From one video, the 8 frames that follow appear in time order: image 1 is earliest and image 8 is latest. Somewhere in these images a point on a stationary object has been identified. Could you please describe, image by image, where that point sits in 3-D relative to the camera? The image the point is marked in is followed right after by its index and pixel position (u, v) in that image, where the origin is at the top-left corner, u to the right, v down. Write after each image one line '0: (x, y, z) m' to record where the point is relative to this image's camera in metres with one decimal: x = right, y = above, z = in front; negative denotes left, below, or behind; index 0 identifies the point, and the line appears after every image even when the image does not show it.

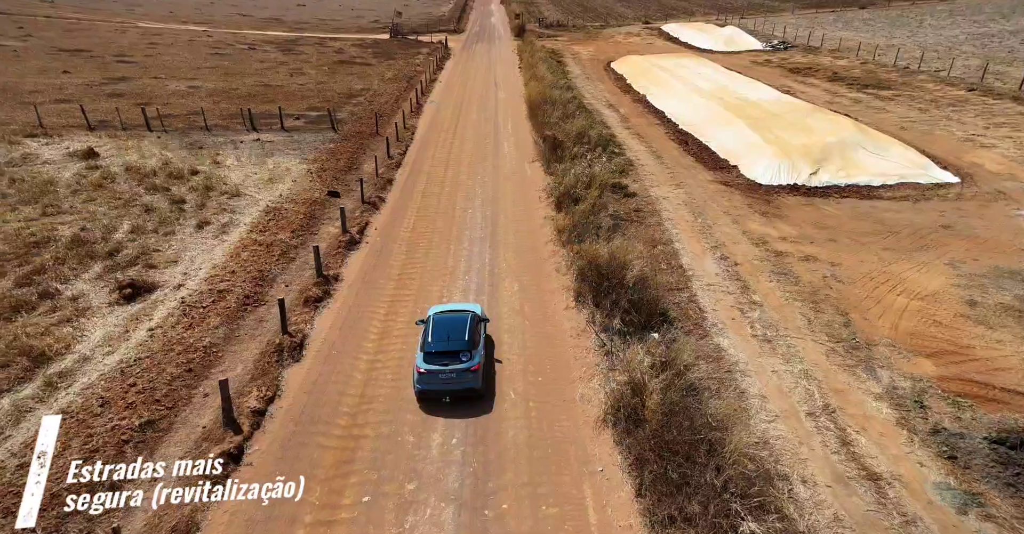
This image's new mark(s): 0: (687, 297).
0: (+5.2, -0.9, +20.1) m
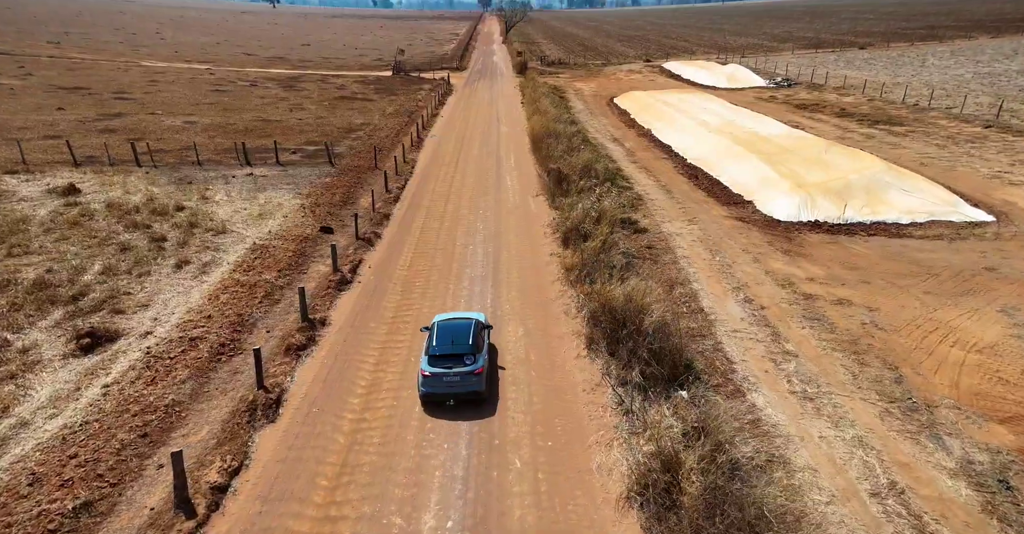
0: (+5.3, -2.1, +18.0) m
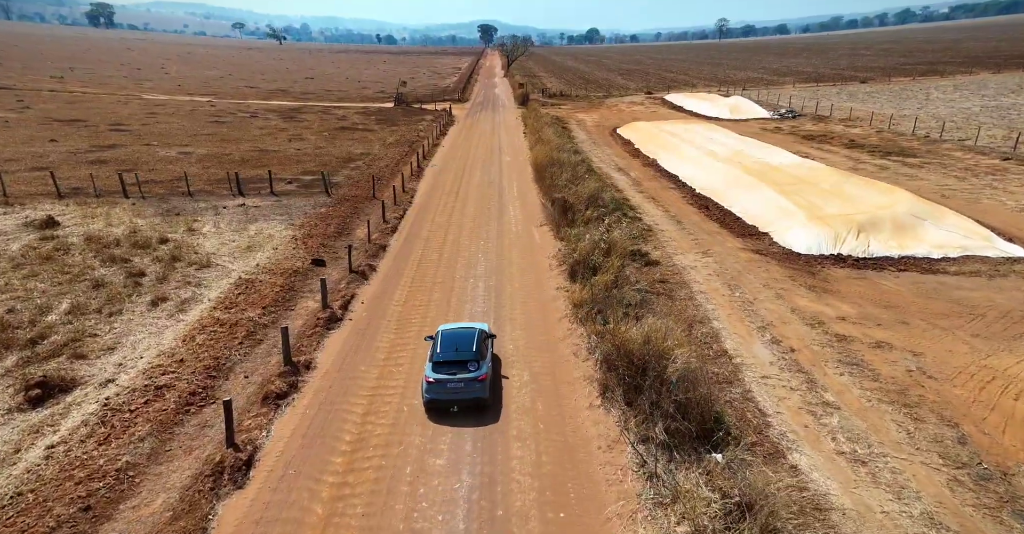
0: (+5.4, -3.0, +16.1) m
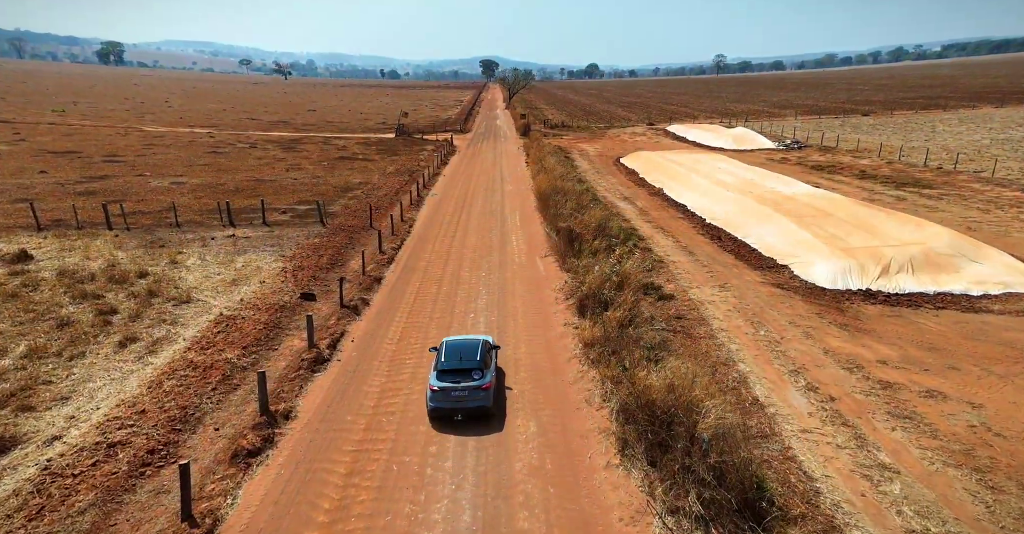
0: (+5.5, -3.8, +14.0) m
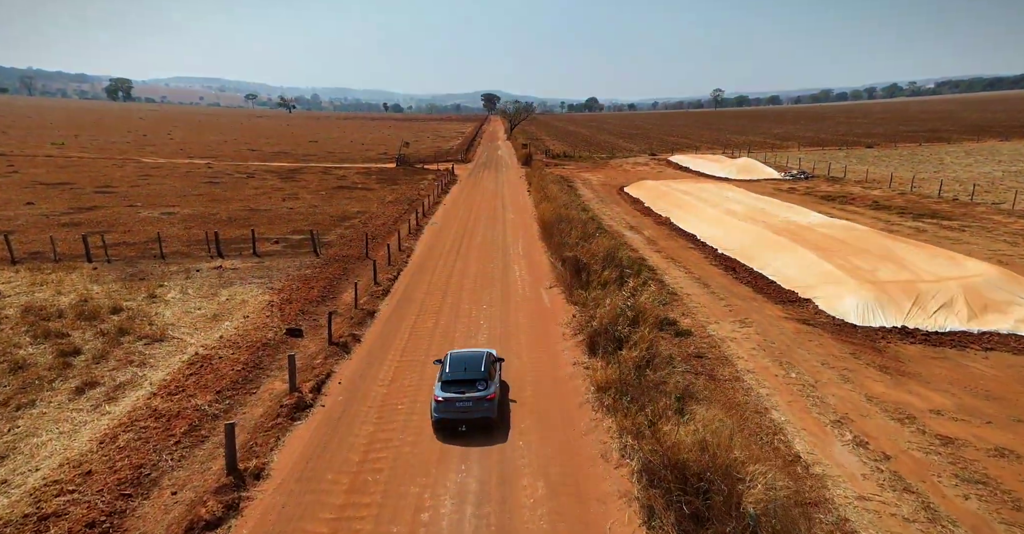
0: (+5.7, -4.5, +11.8) m
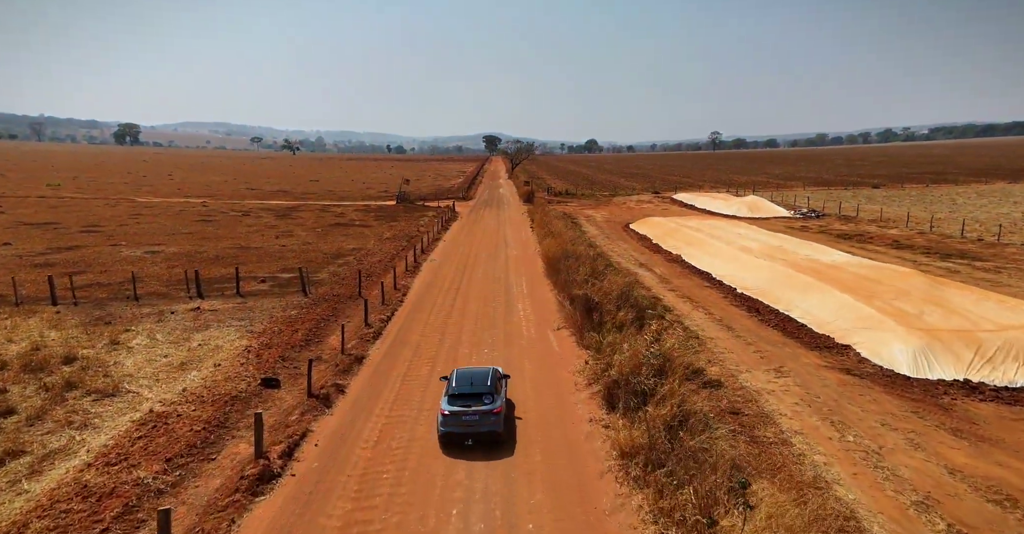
0: (+5.8, -5.2, +8.8) m
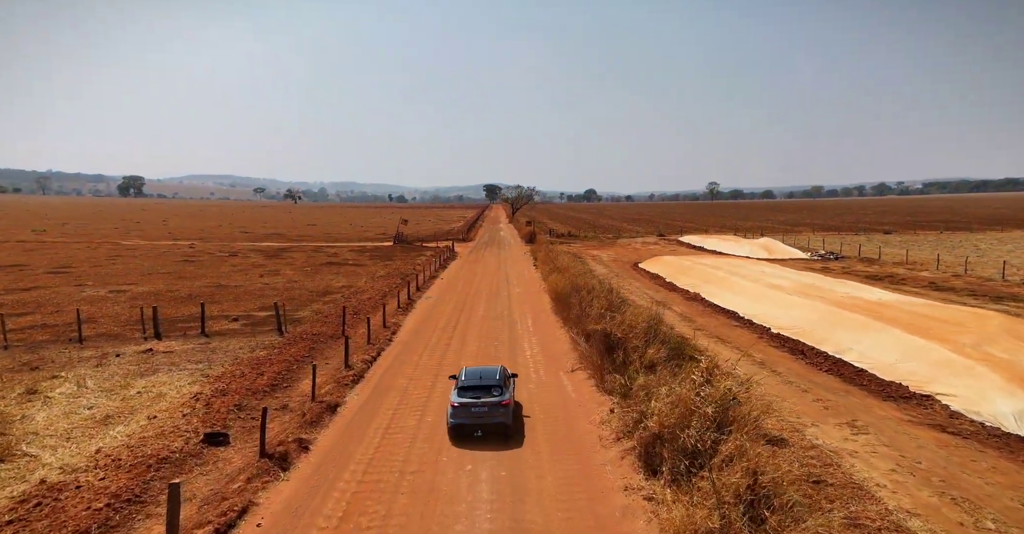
0: (+6.0, -5.0, +4.1) m
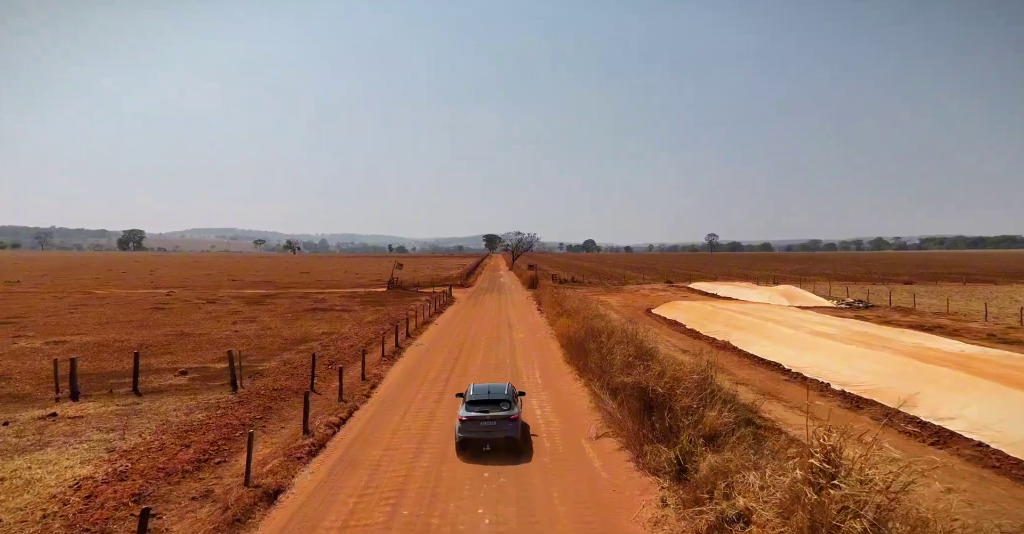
0: (+6.3, -4.5, -1.7) m
